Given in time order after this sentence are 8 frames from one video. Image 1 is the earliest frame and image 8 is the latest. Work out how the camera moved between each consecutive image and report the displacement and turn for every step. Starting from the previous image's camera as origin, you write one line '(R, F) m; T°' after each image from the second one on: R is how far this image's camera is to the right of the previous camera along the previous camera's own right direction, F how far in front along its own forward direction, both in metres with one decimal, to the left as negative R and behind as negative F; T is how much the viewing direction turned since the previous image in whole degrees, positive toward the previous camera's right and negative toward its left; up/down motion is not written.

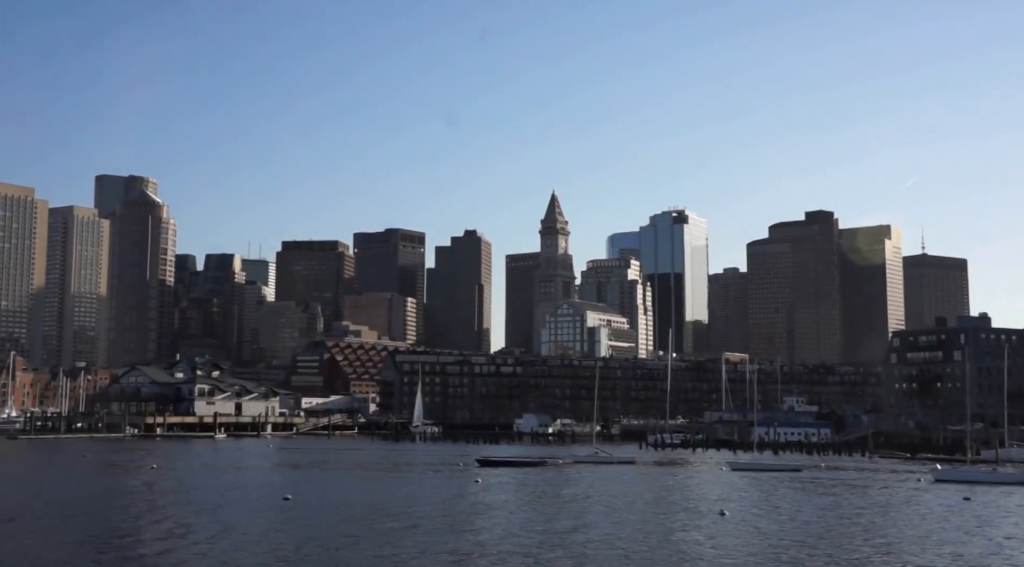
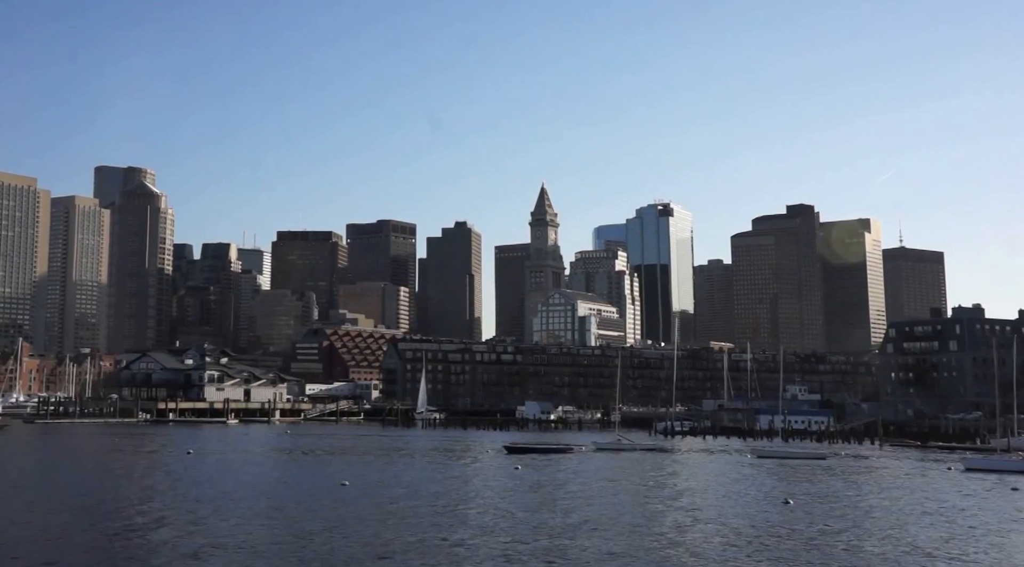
(-4.3, -4.0) m; +1°
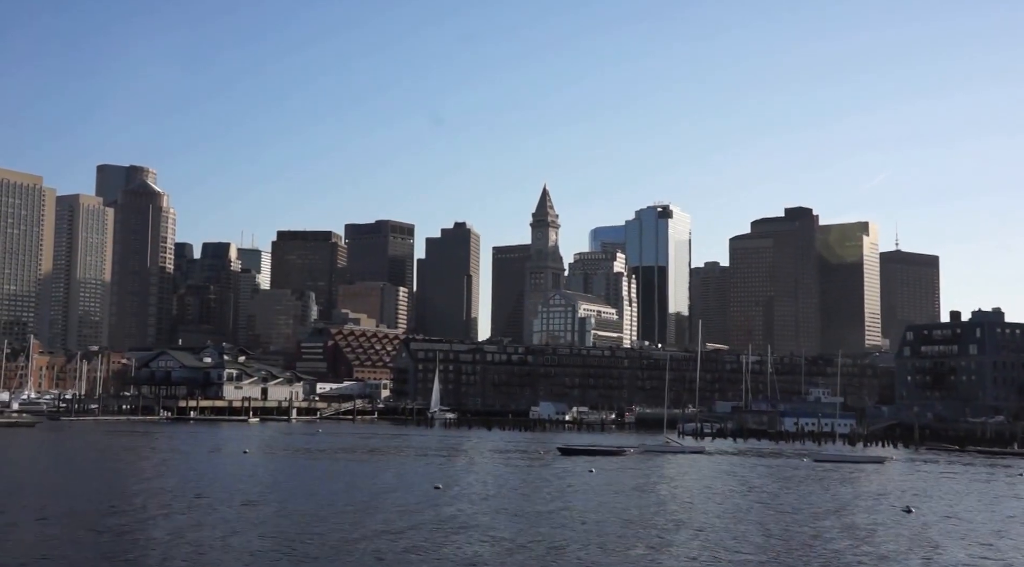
(-6.4, -1.3) m; +1°
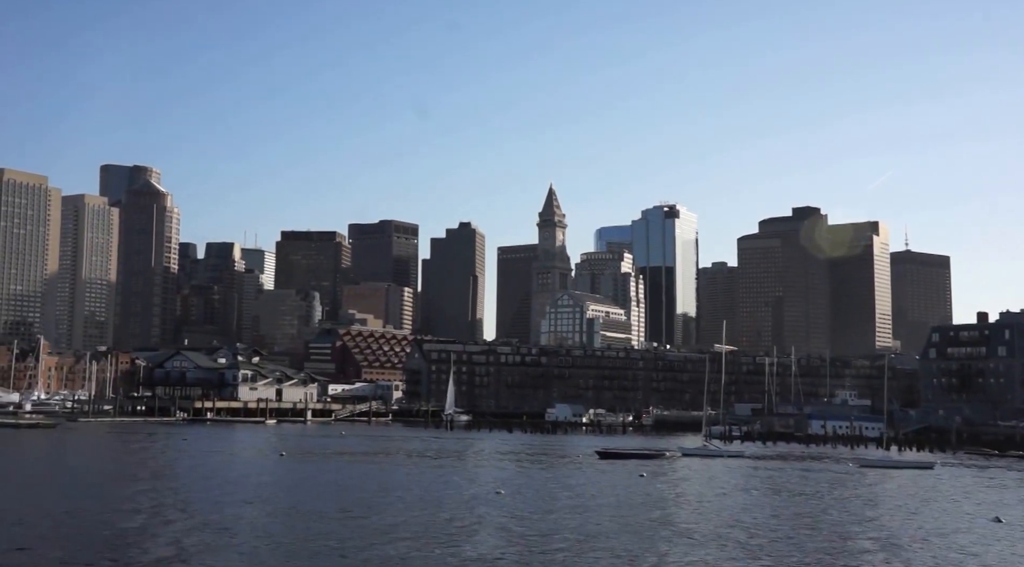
(-4.0, +1.7) m; 0°
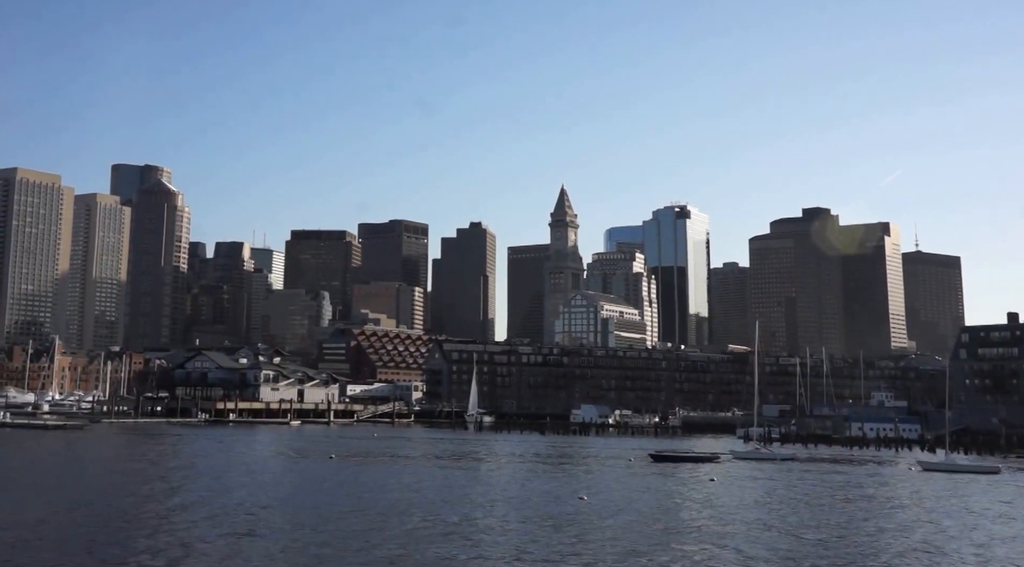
(-4.6, +2.9) m; 0°
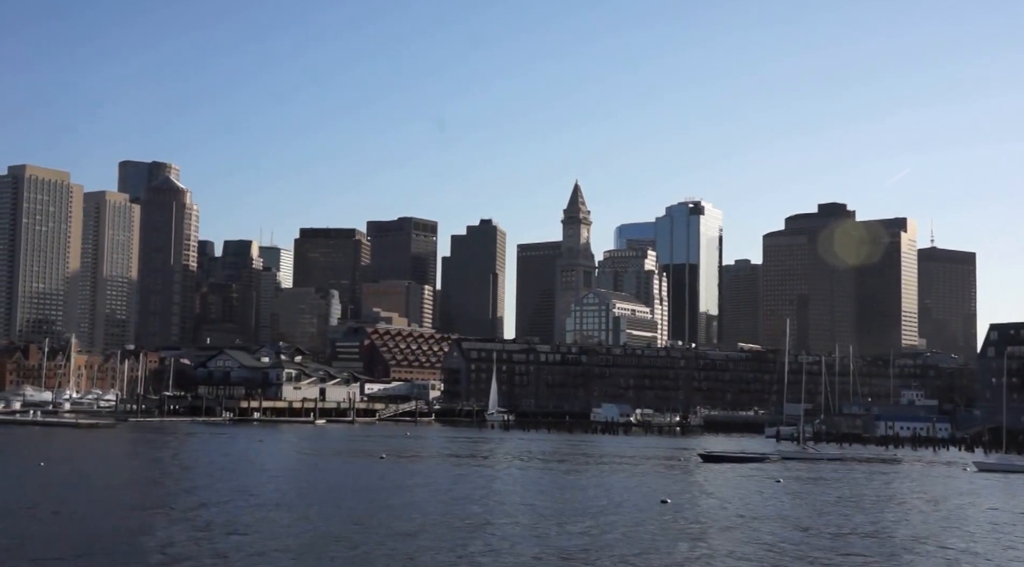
(-4.2, +0.7) m; 0°
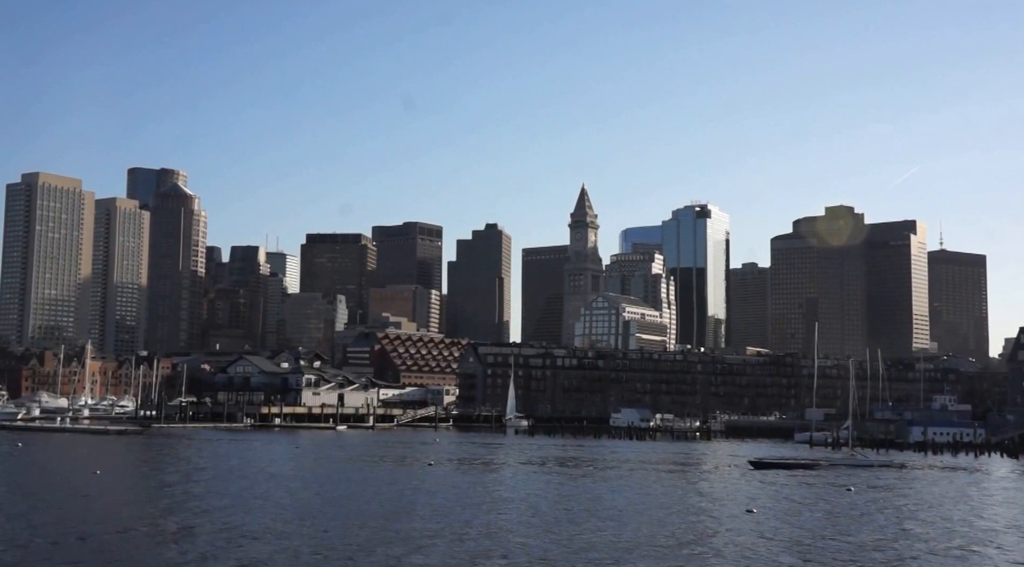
(-4.1, +1.1) m; 0°
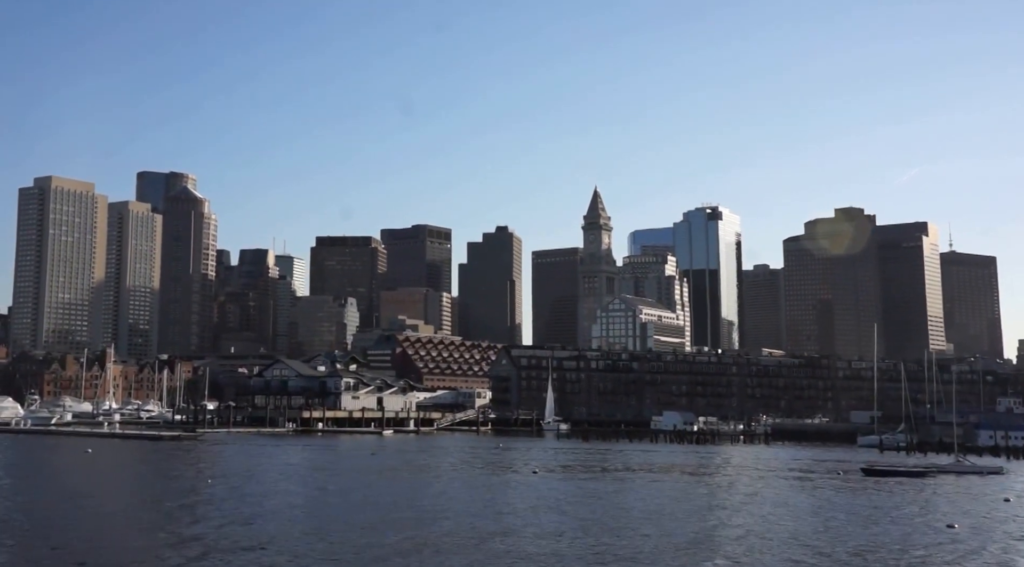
(-9.1, +4.1) m; +1°
